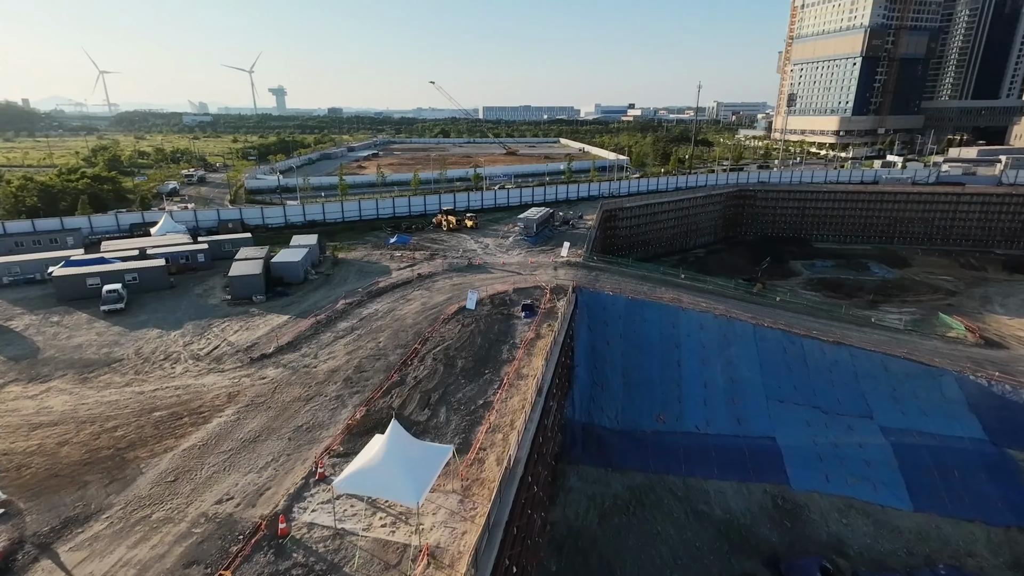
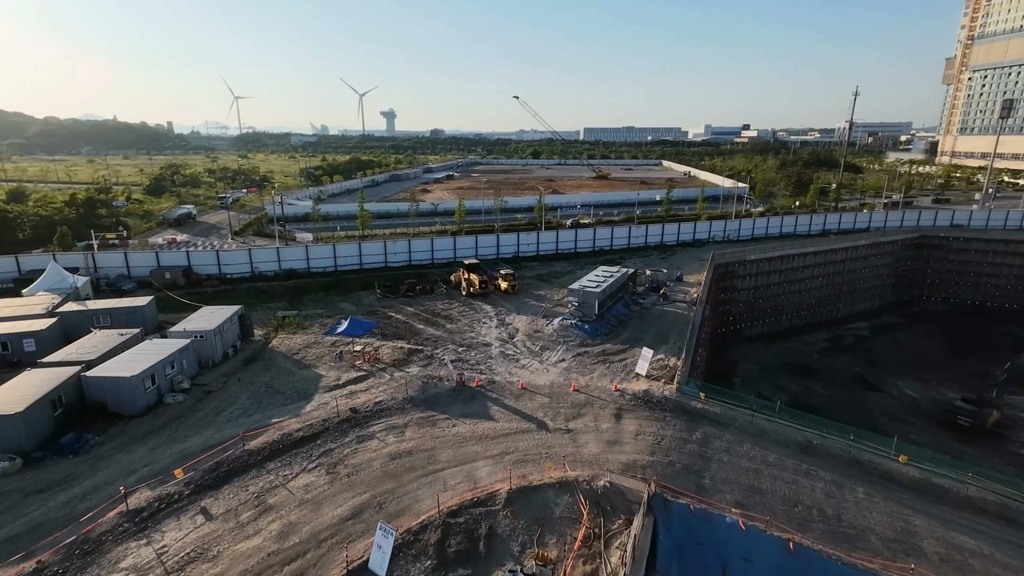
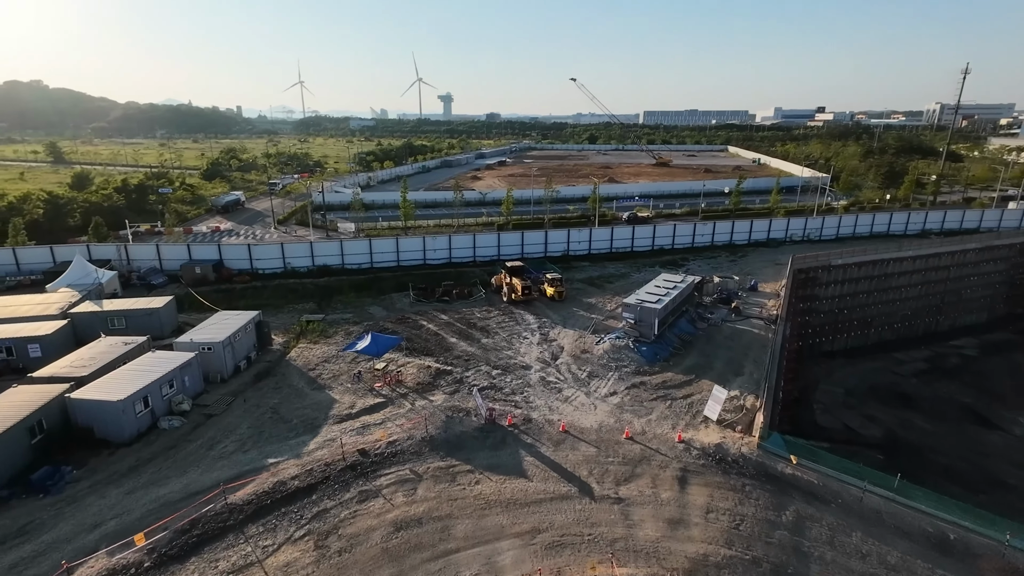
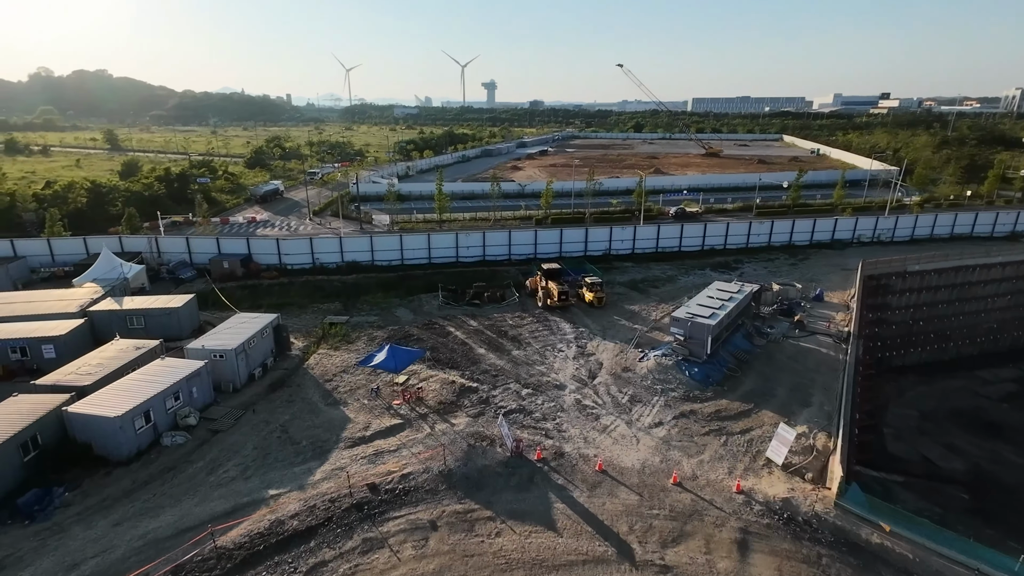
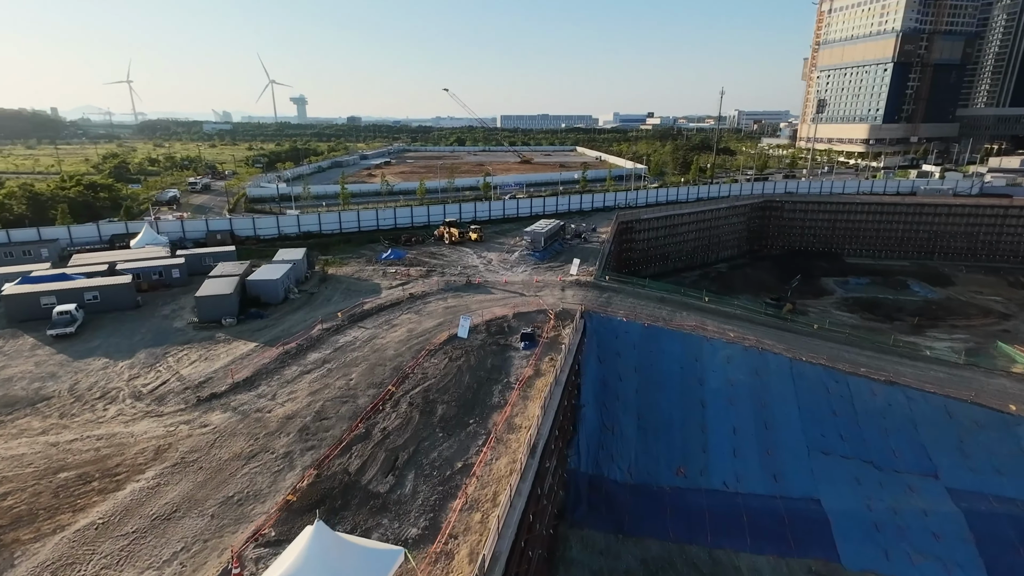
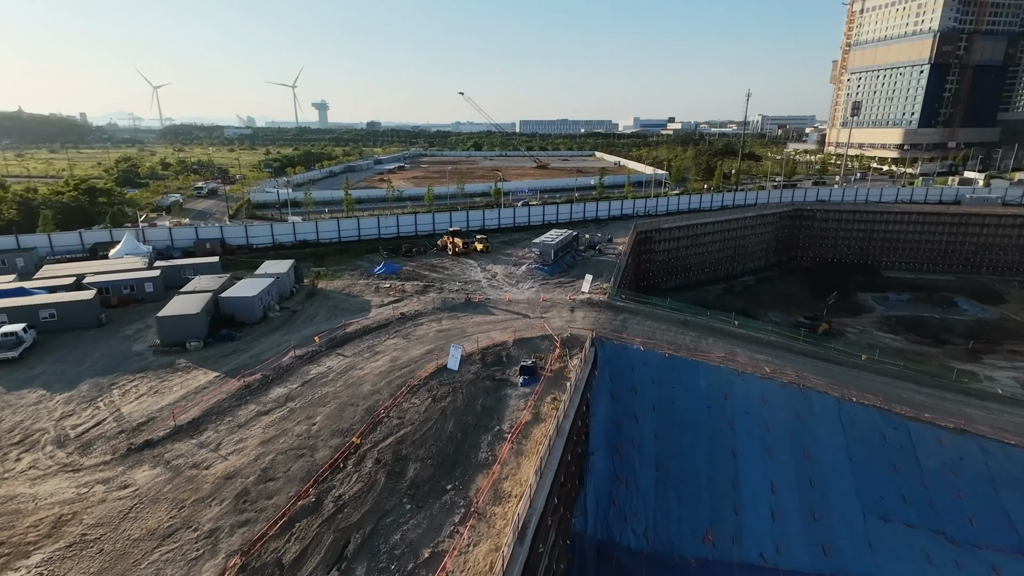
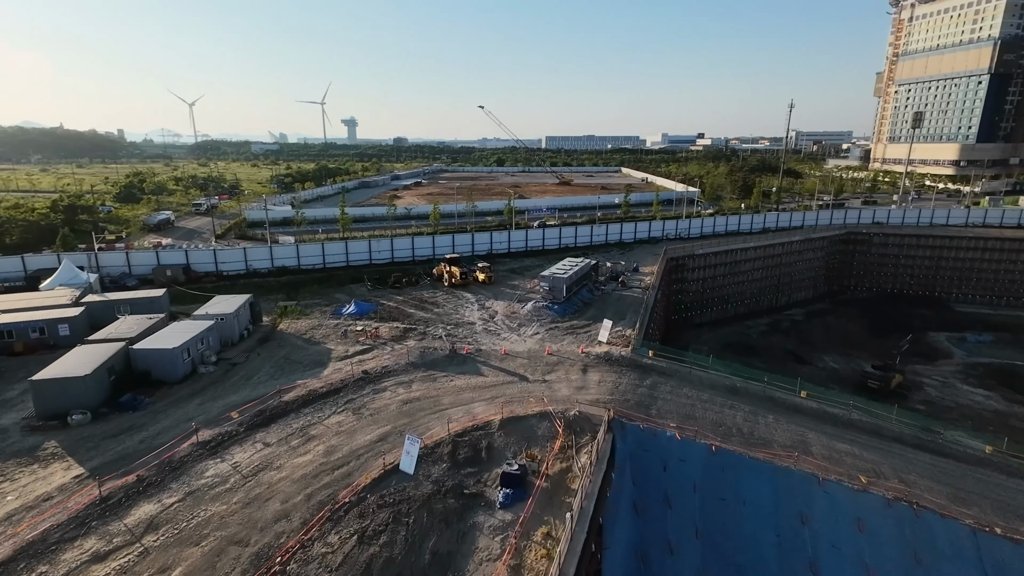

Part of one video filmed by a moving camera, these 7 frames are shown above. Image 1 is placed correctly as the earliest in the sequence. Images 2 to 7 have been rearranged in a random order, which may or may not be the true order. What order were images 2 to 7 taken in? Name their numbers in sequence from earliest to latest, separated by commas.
5, 6, 7, 2, 3, 4
